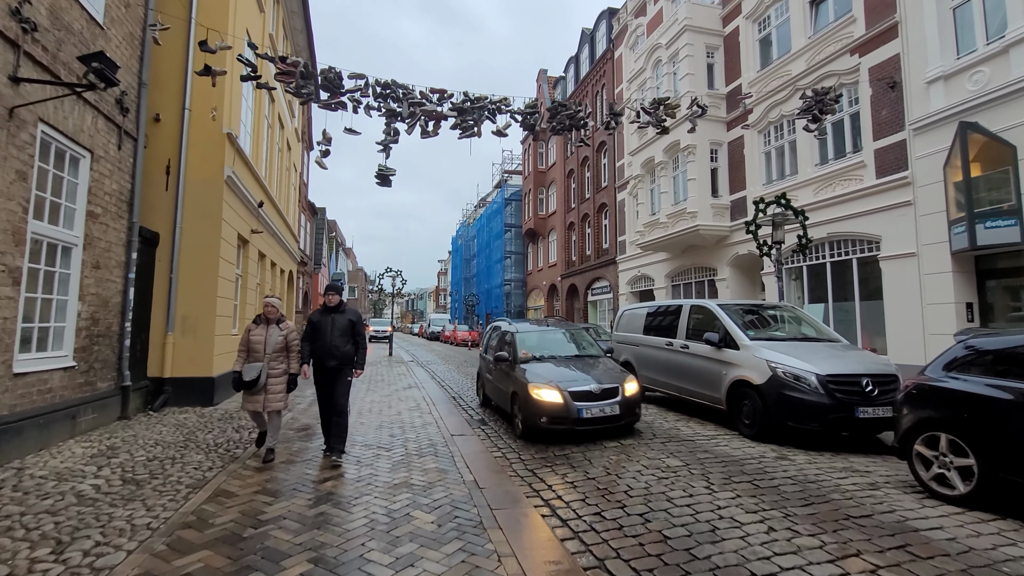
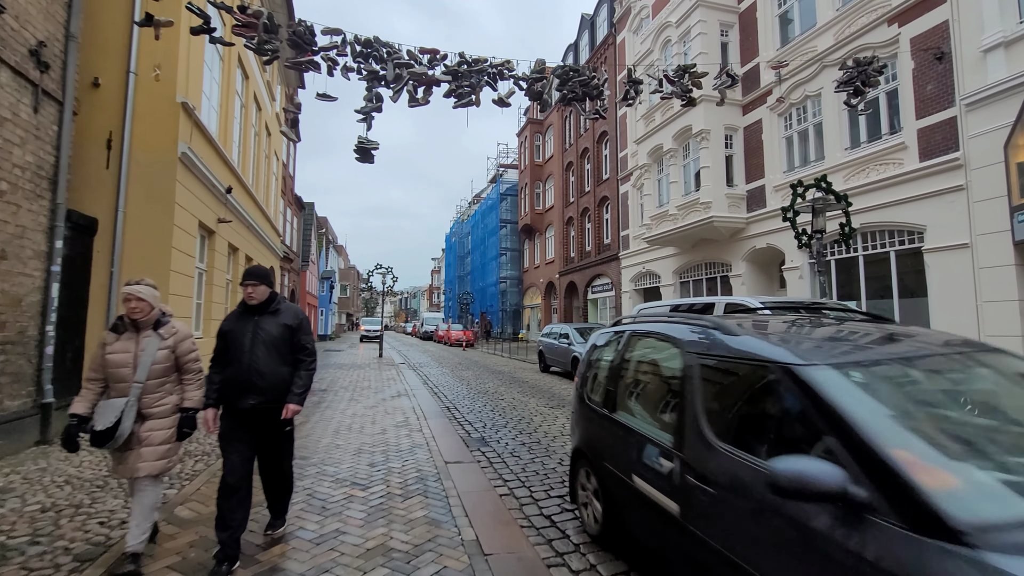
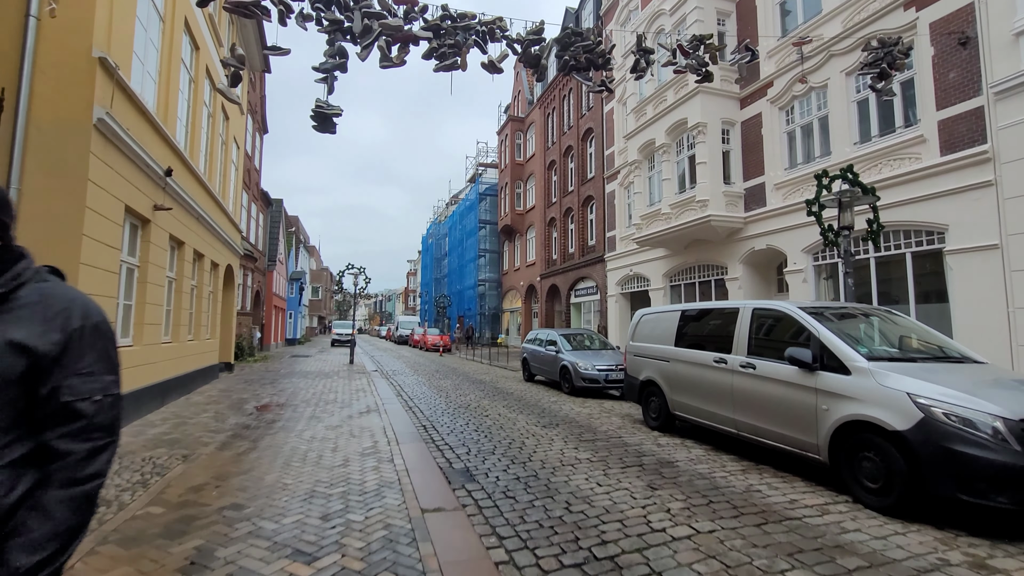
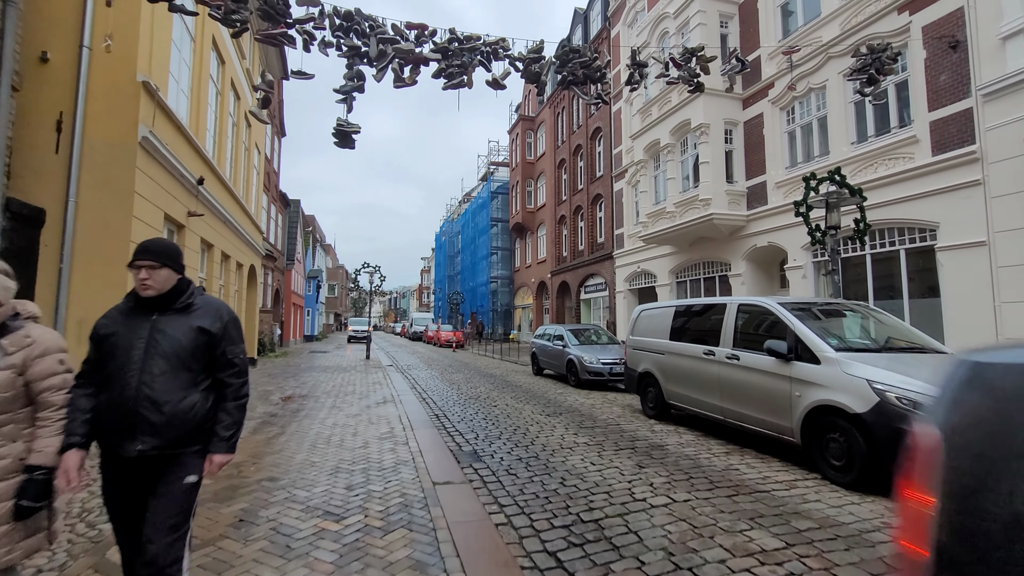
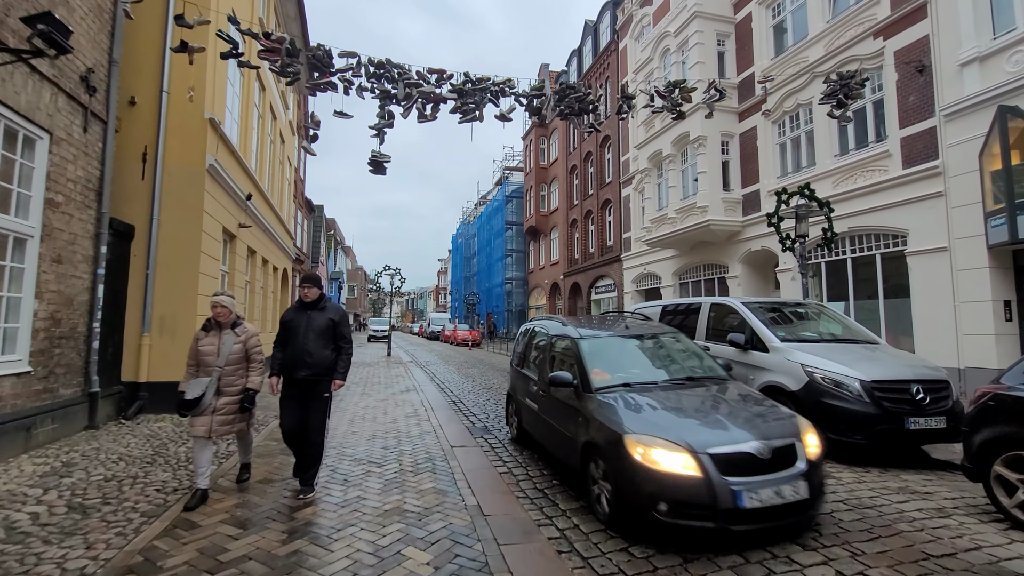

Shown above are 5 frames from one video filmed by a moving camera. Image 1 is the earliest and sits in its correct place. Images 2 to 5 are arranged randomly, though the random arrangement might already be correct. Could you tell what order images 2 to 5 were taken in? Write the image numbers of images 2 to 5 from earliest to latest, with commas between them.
5, 2, 4, 3
